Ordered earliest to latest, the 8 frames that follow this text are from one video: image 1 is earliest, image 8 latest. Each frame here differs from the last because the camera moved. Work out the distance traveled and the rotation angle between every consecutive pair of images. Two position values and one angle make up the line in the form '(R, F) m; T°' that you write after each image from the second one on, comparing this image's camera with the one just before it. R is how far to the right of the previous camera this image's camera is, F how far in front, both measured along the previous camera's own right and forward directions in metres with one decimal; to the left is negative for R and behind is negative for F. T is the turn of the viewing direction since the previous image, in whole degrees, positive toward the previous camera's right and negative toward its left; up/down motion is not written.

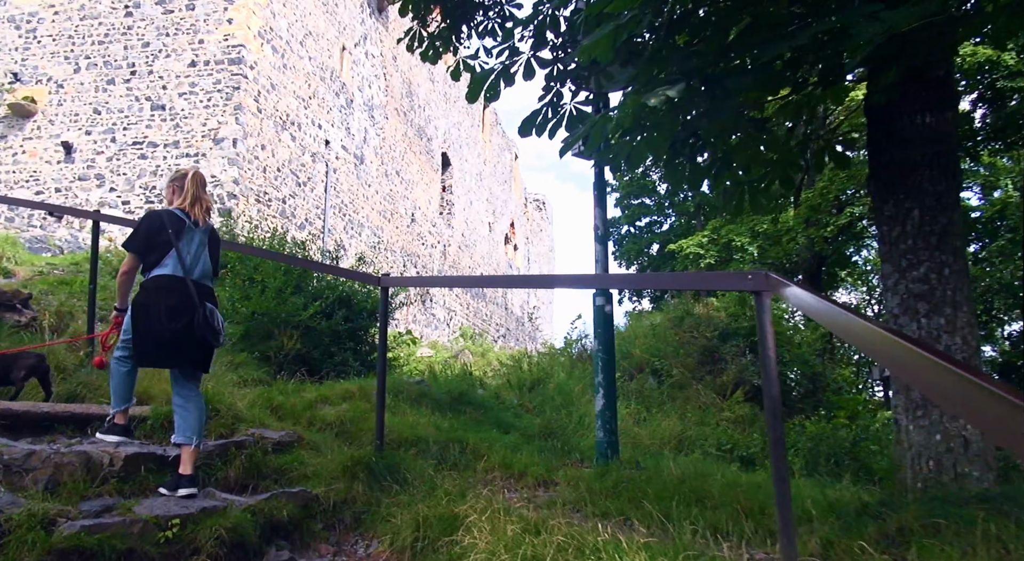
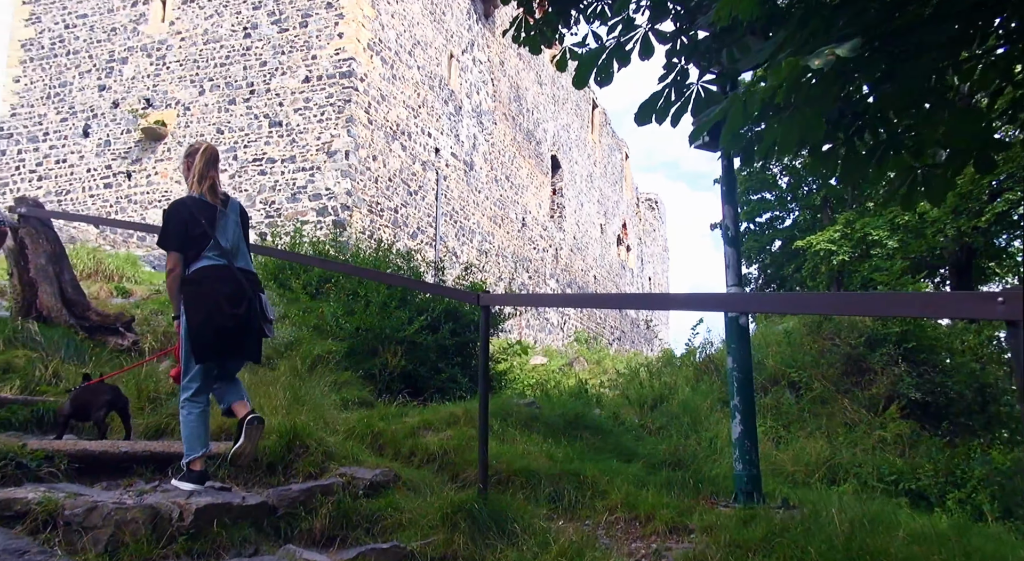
(0.0, +0.6) m; -9°
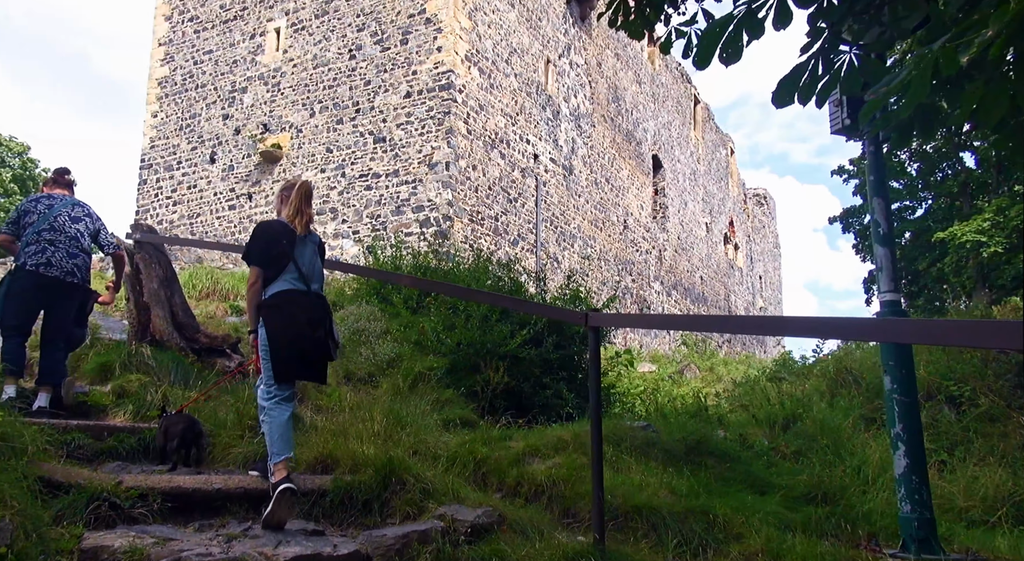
(0.0, +0.5) m; -8°
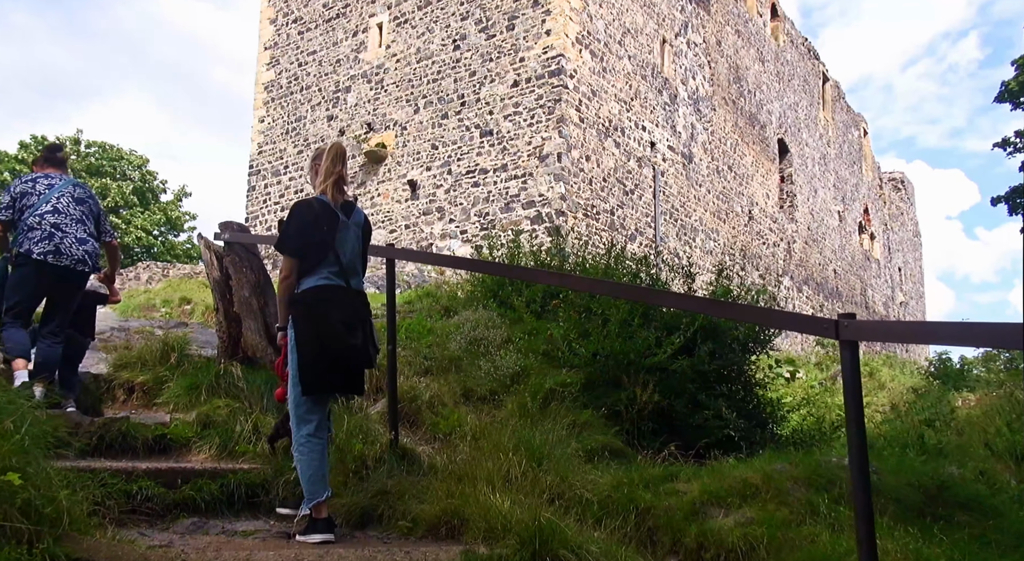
(-0.3, +1.1) m; -8°
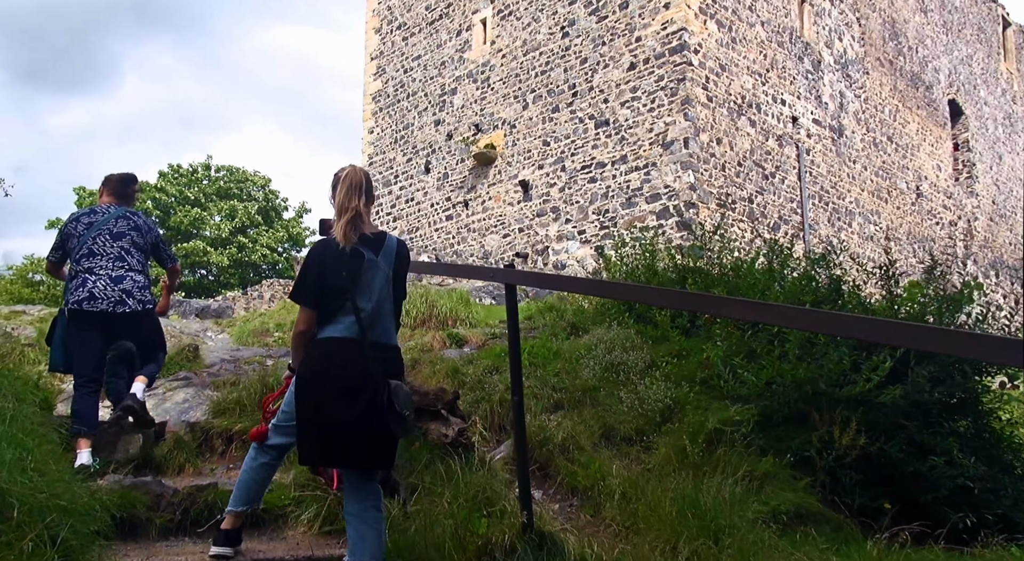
(-0.2, +1.1) m; -9°
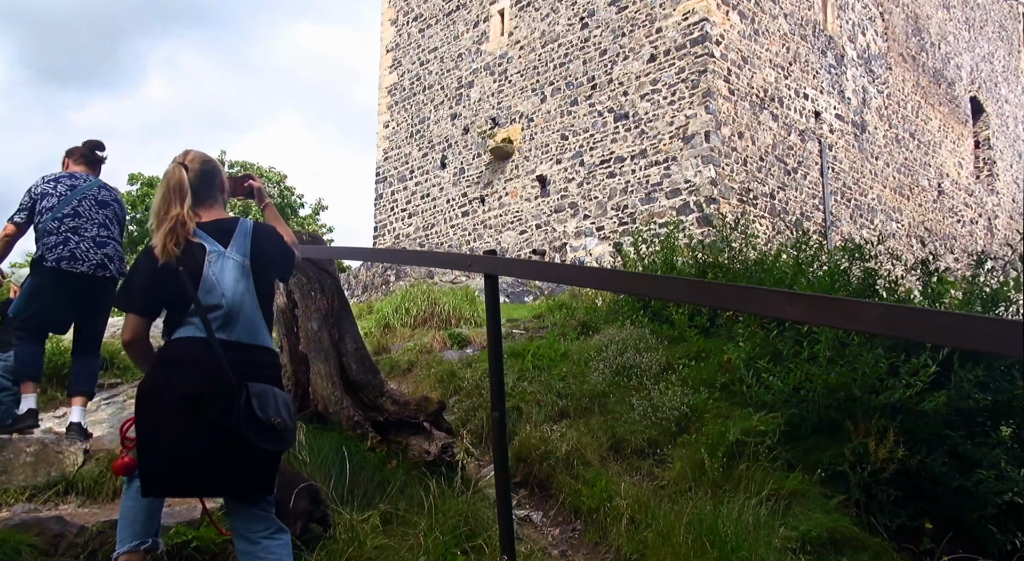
(+0.1, +0.5) m; -2°
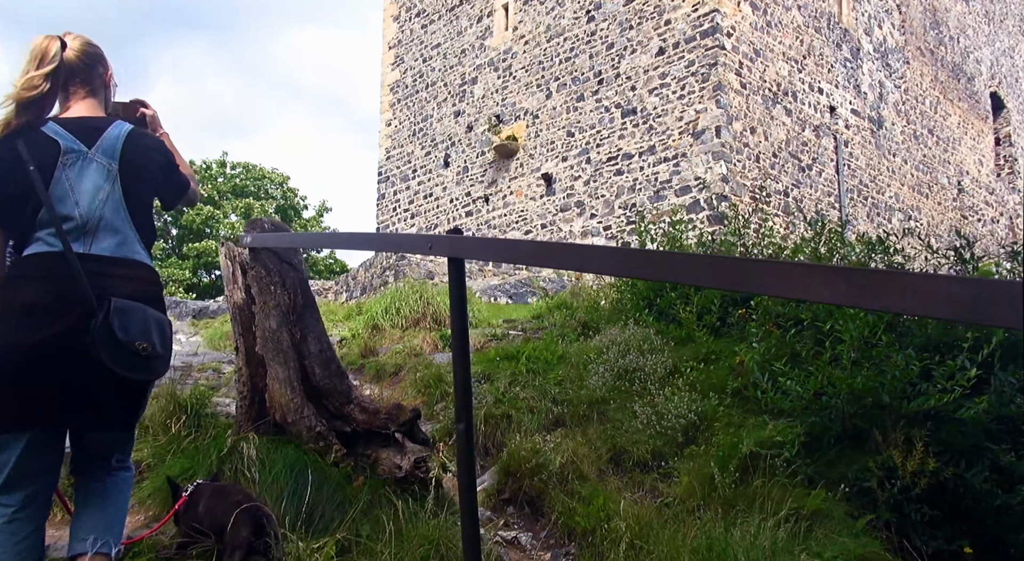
(+0.1, +0.4) m; -1°
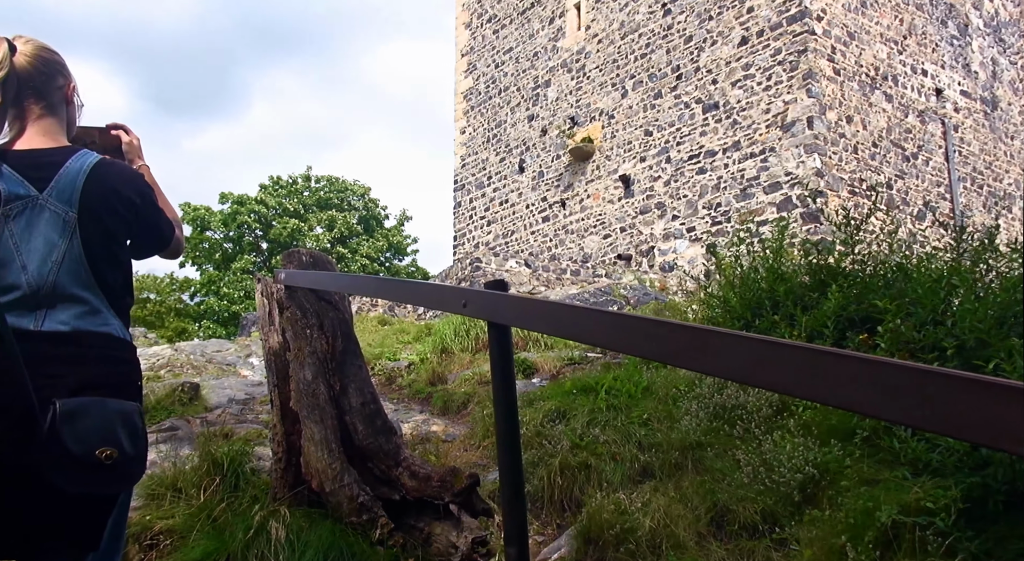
(0.0, +0.6) m; -6°
